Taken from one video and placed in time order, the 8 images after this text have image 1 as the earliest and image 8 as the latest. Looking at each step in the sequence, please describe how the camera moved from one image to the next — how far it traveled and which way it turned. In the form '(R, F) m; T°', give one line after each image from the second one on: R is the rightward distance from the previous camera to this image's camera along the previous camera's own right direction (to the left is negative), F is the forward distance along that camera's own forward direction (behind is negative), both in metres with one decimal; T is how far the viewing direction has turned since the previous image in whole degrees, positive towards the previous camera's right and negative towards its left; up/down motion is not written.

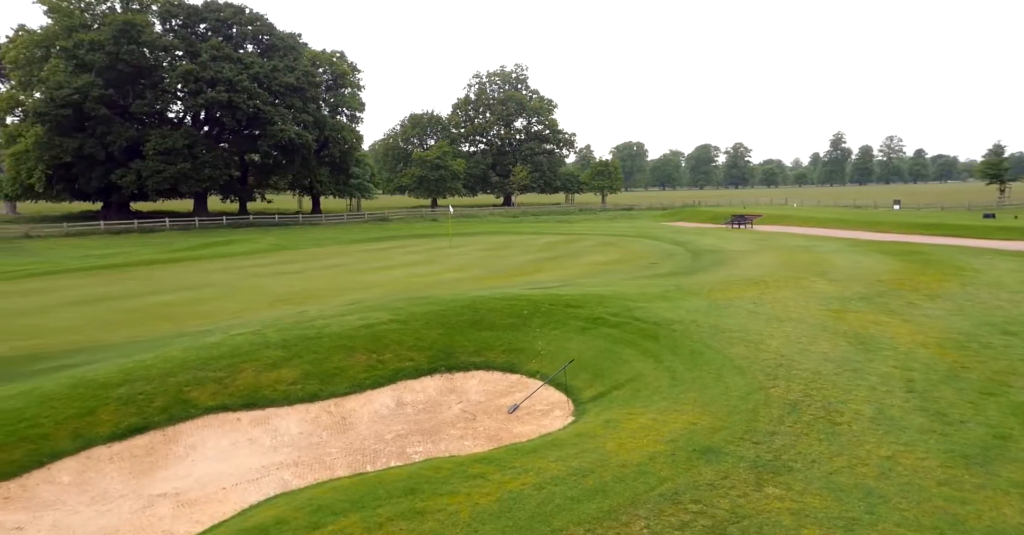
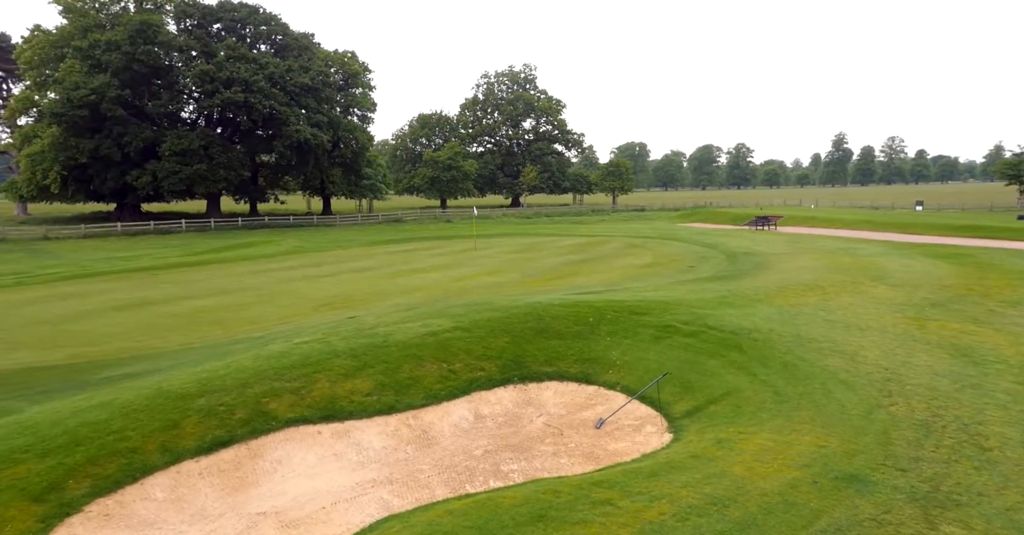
(-0.6, +0.2) m; -2°
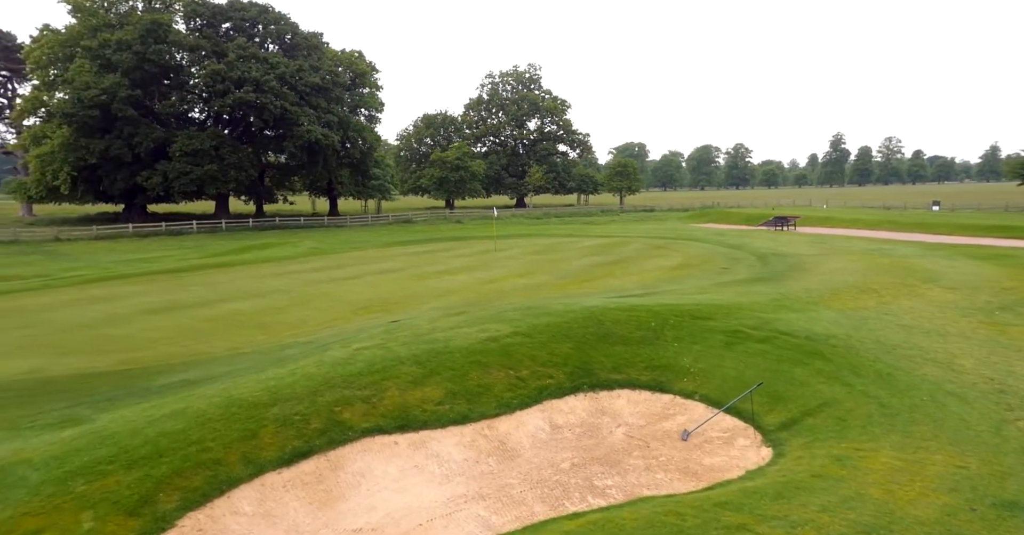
(-0.5, +0.2) m; -2°
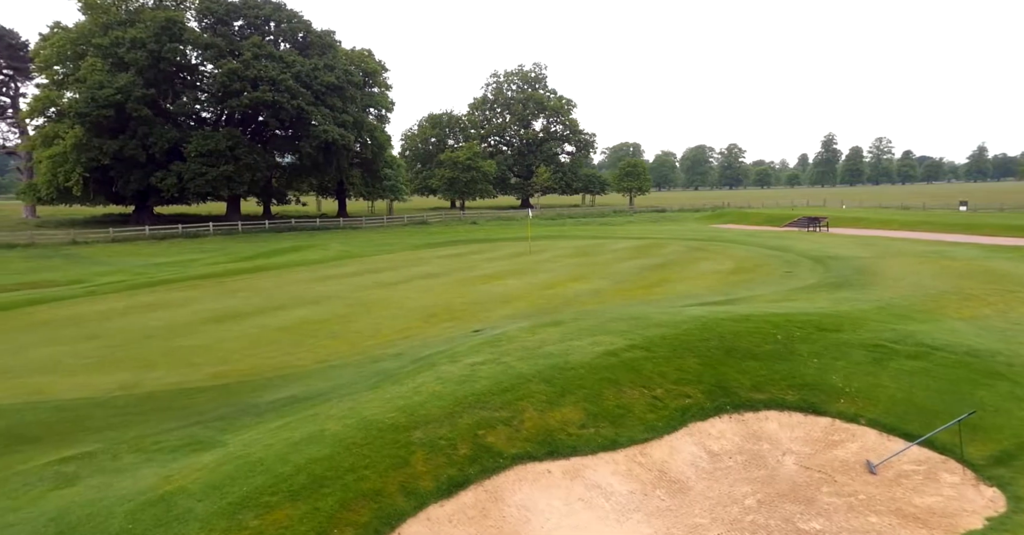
(-1.0, +0.4) m; -3°
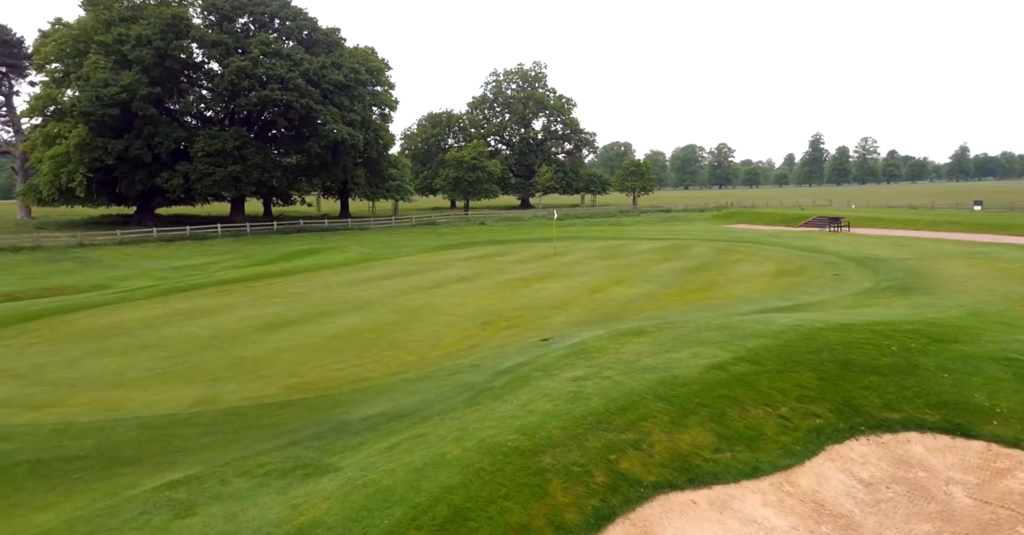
(-0.9, +0.3) m; -2°
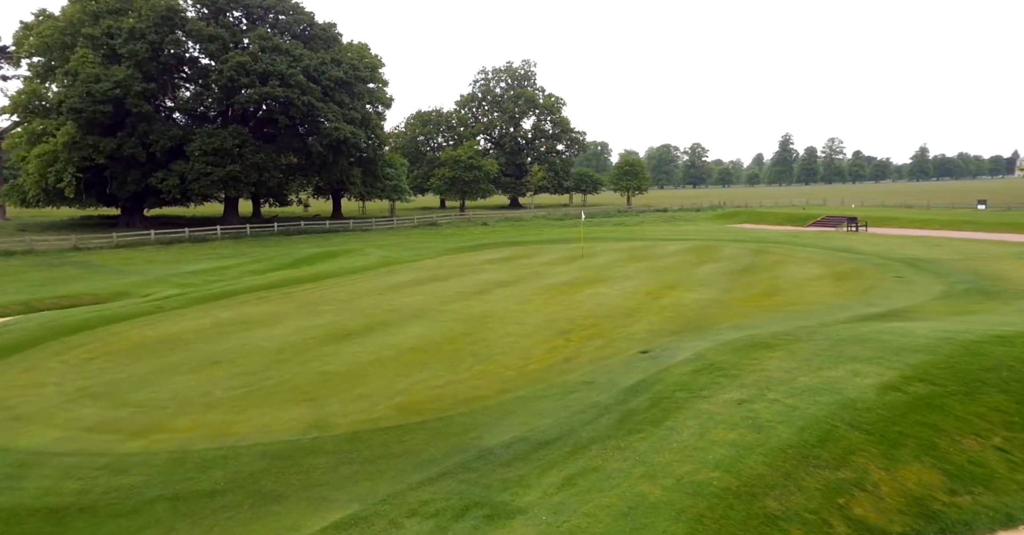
(-1.3, +0.5) m; -2°
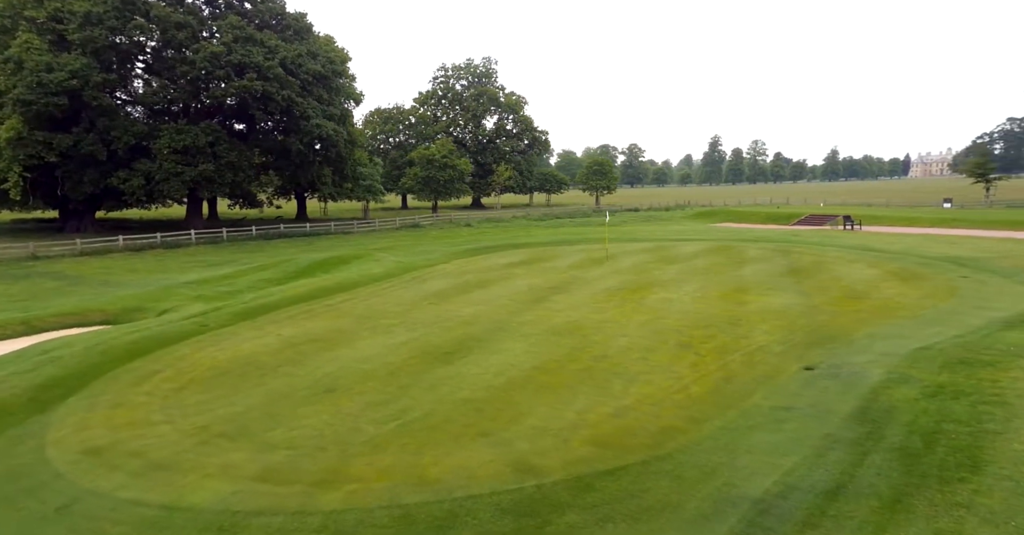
(-2.2, +0.8) m; -1°
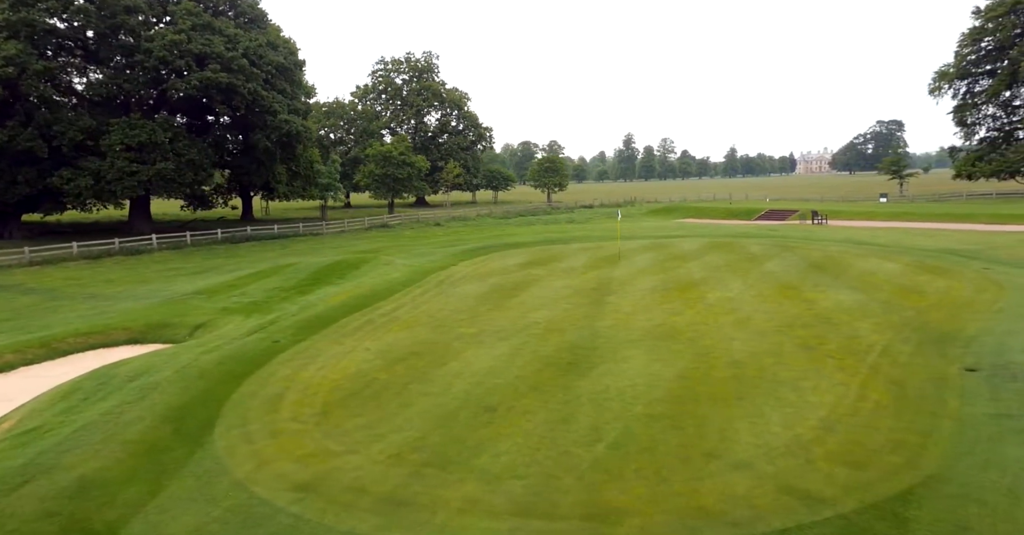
(-2.5, +0.3) m; +1°
